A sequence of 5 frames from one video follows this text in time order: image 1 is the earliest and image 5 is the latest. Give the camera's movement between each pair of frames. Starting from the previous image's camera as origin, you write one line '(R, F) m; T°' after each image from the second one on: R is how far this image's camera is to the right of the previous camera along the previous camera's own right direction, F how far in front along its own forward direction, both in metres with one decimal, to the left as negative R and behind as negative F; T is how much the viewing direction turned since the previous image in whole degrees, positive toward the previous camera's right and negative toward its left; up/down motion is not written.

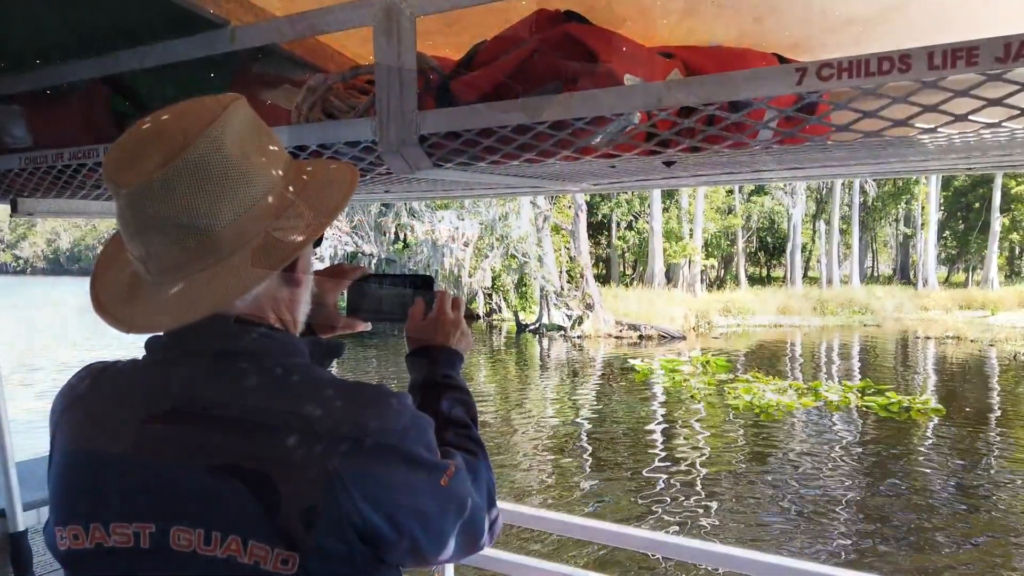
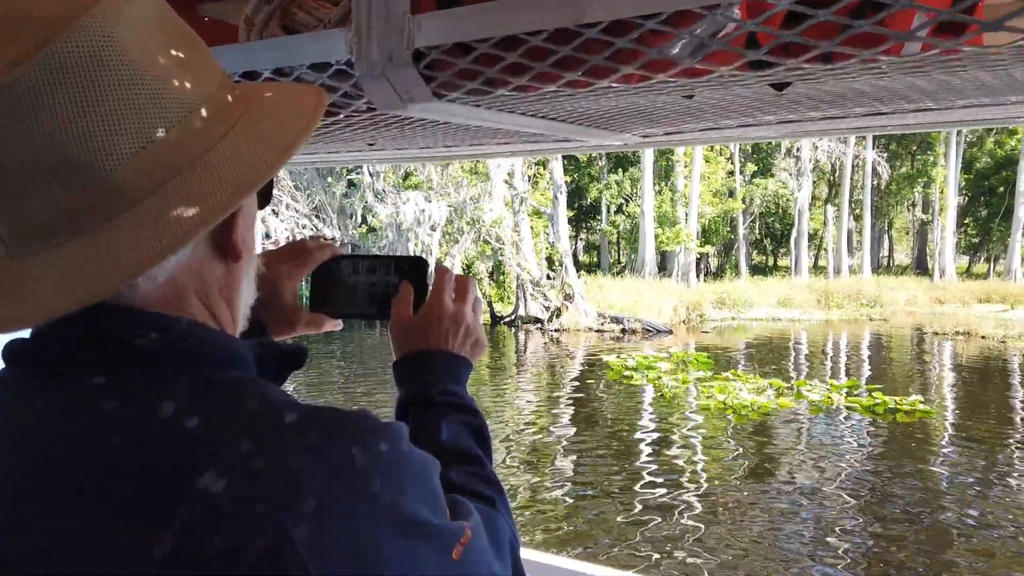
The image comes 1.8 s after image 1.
(-0.2, +1.0) m; +2°
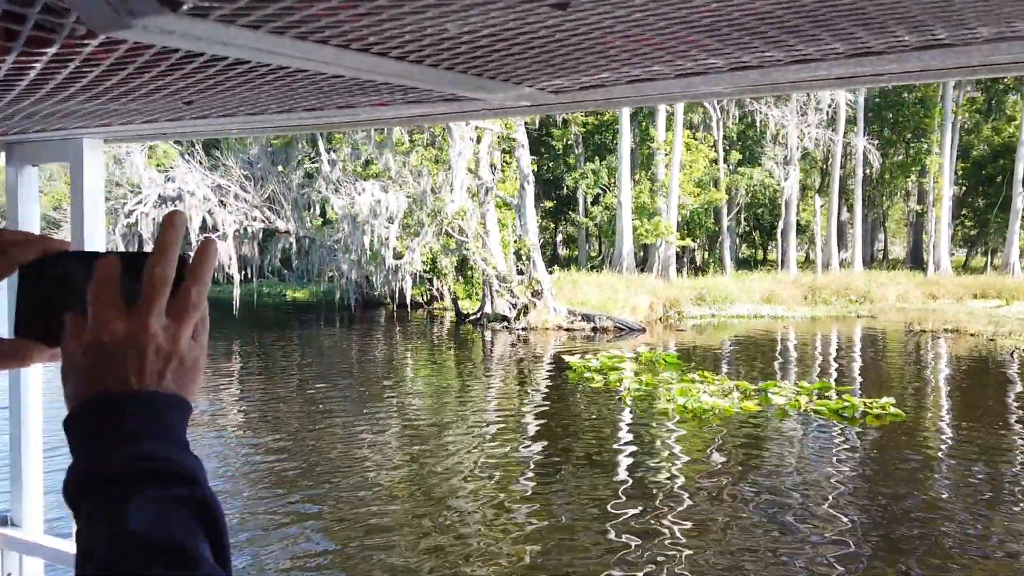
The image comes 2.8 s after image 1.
(+0.4, +0.8) m; +1°
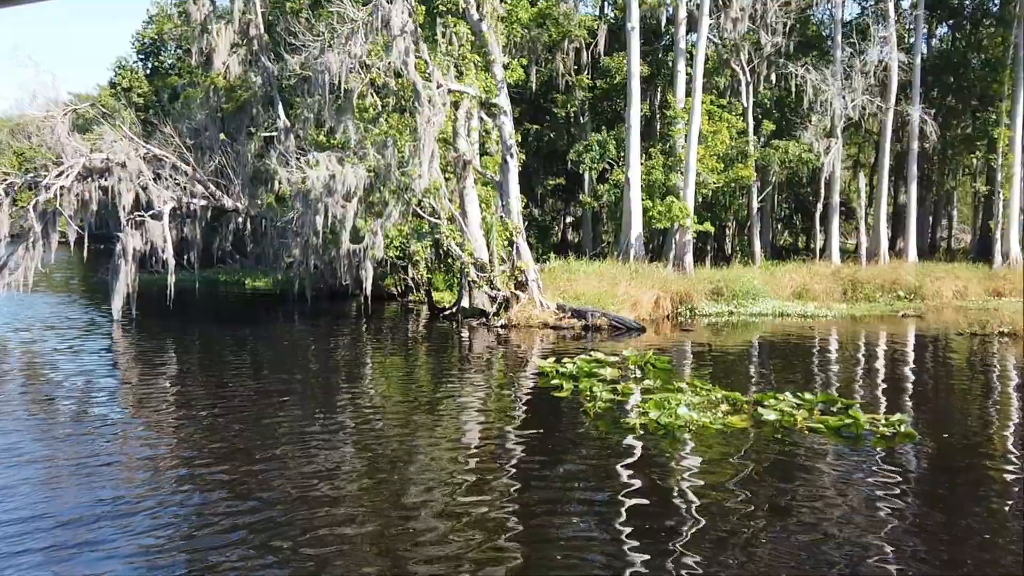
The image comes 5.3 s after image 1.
(+0.8, +1.8) m; -3°
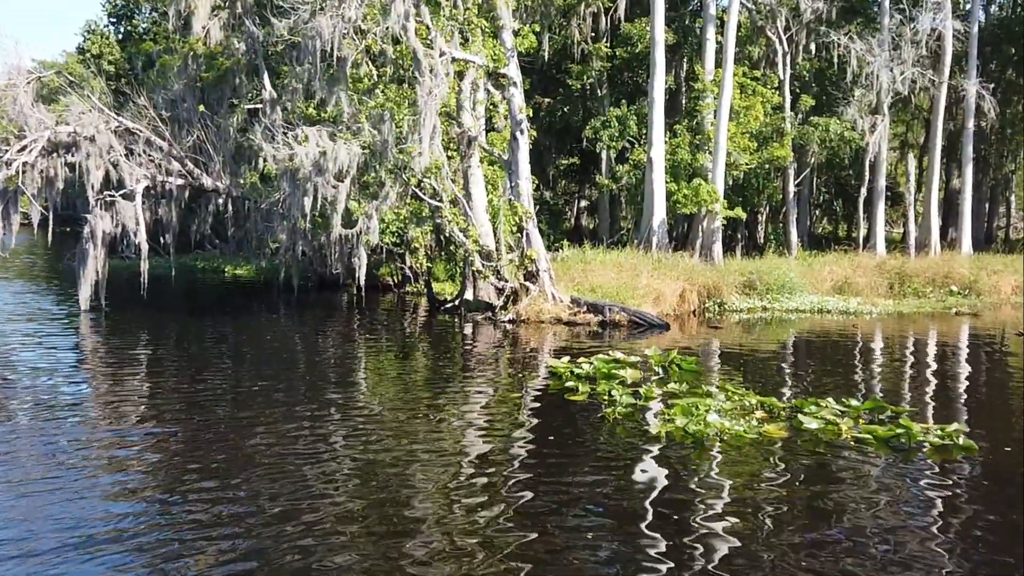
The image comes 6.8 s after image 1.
(+0.1, +1.1) m; -1°
